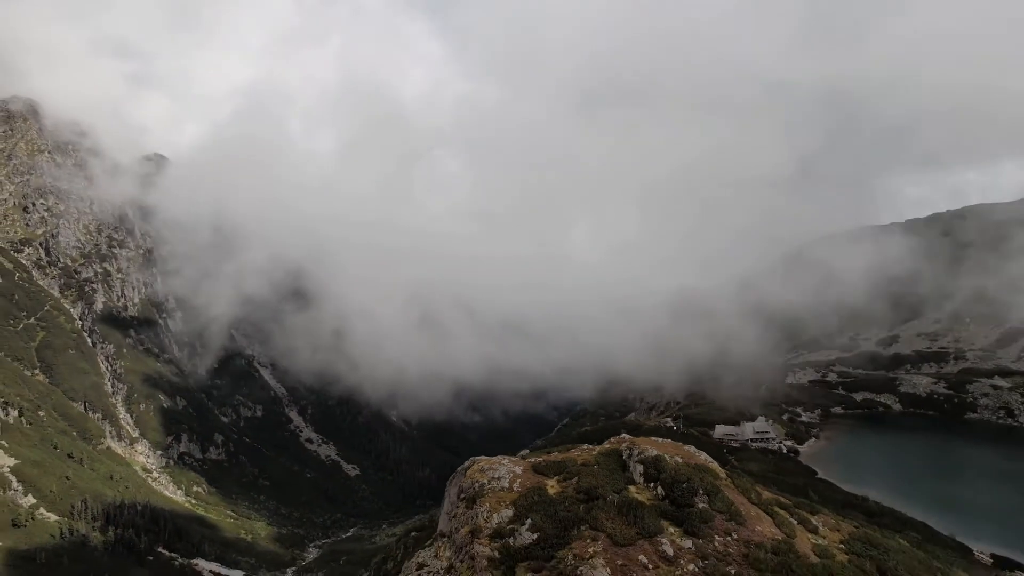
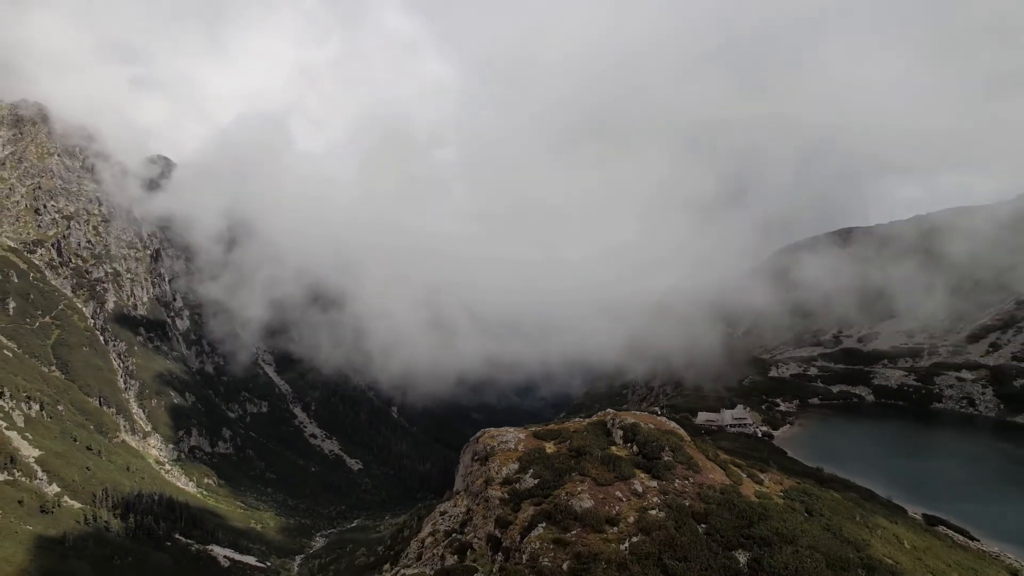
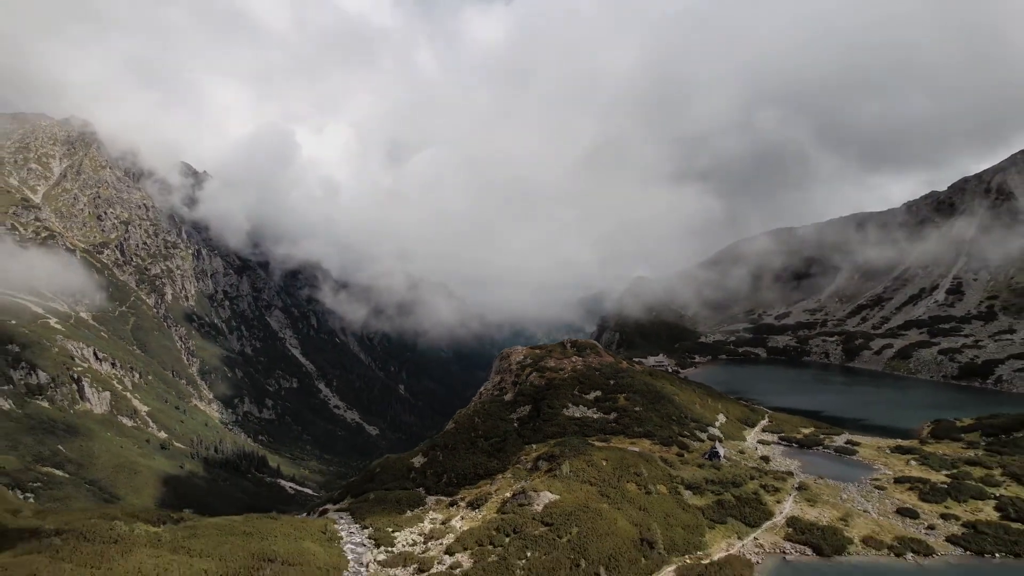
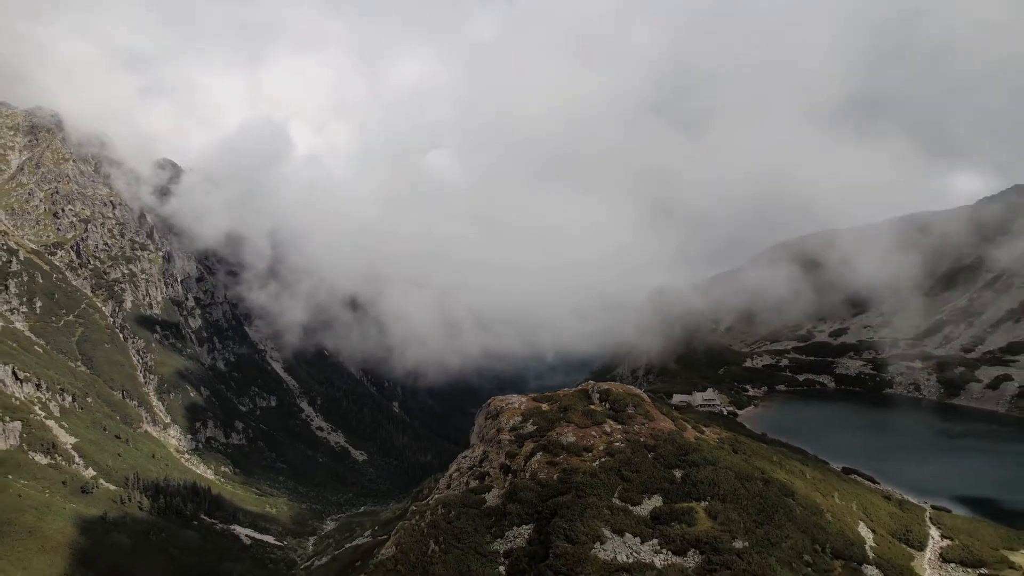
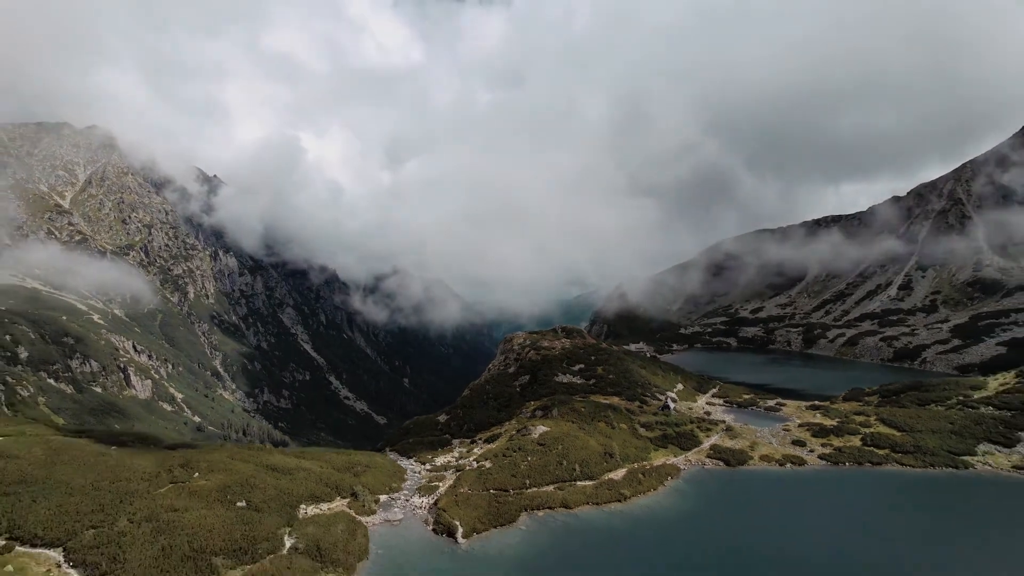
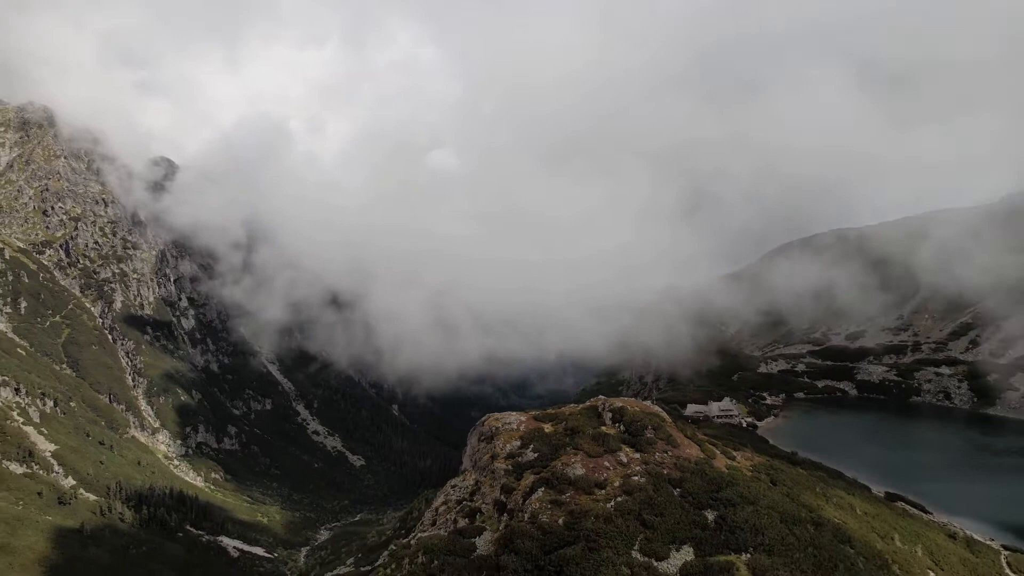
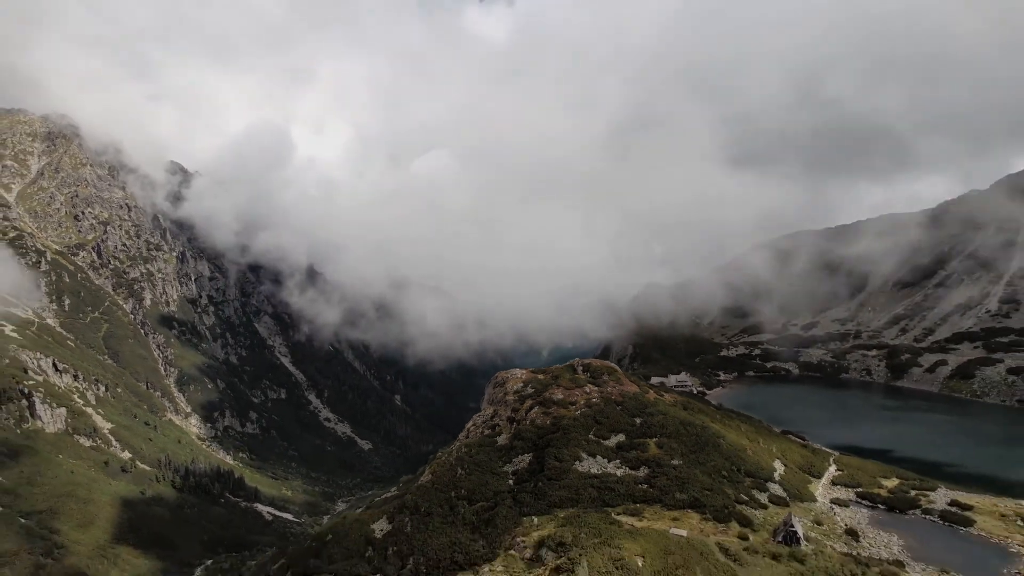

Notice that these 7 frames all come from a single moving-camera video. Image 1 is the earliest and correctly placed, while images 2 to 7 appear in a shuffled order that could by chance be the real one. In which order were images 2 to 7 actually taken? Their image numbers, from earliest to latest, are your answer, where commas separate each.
2, 6, 4, 7, 3, 5
